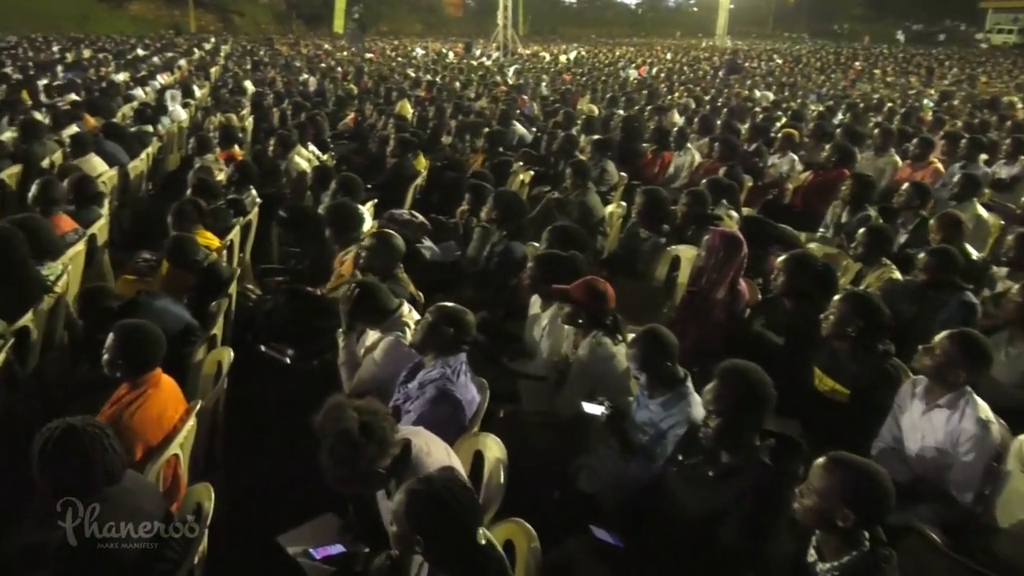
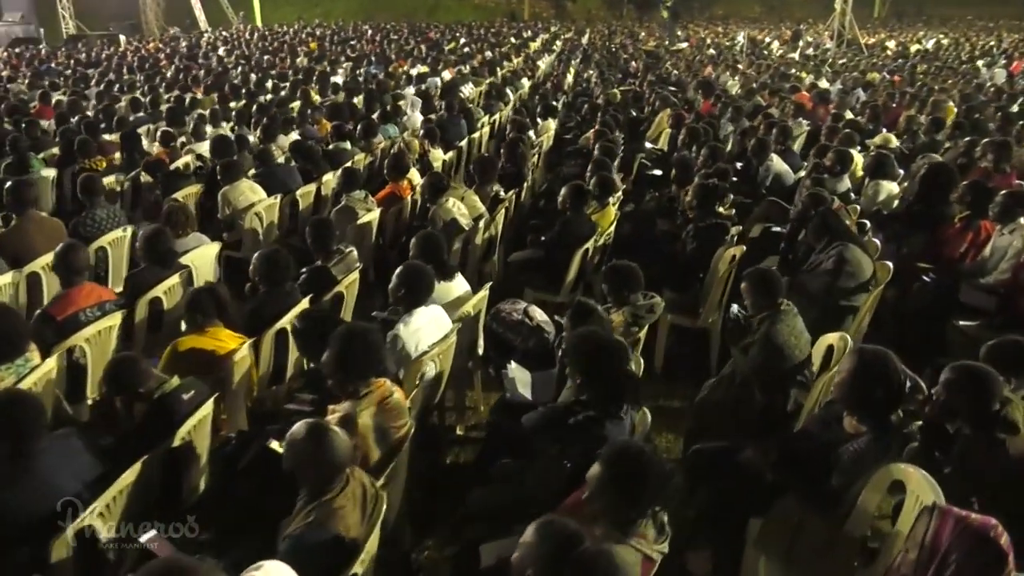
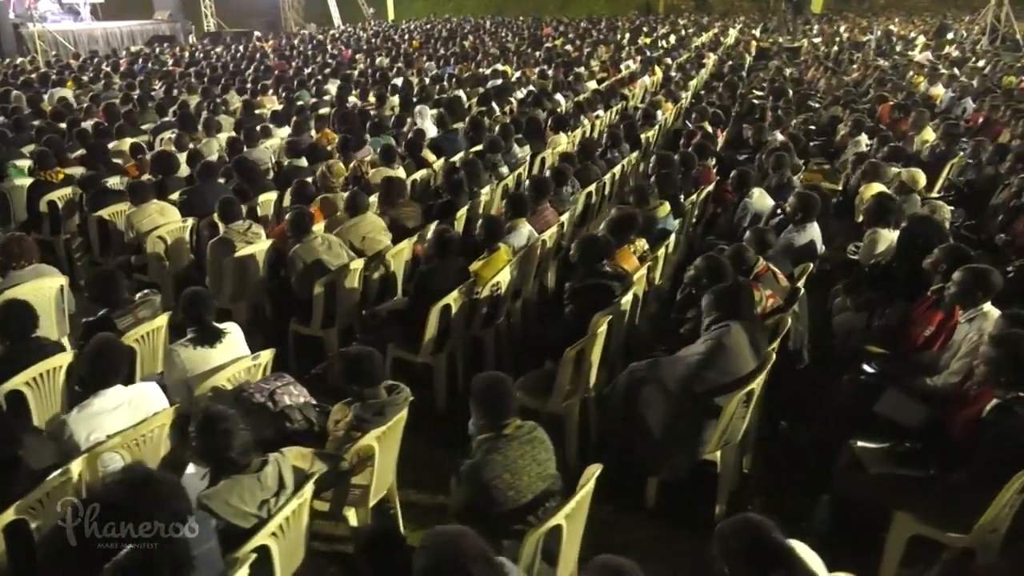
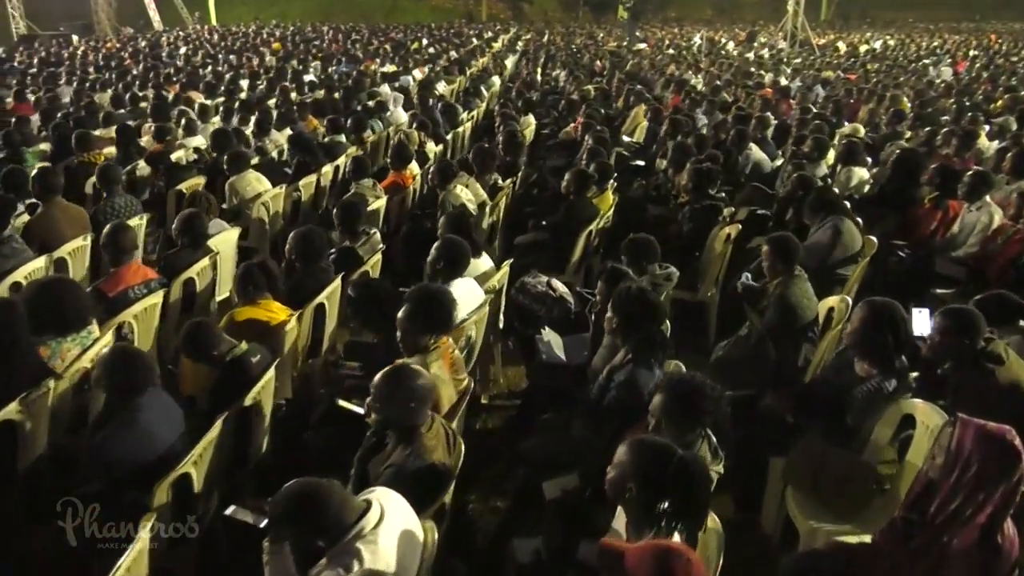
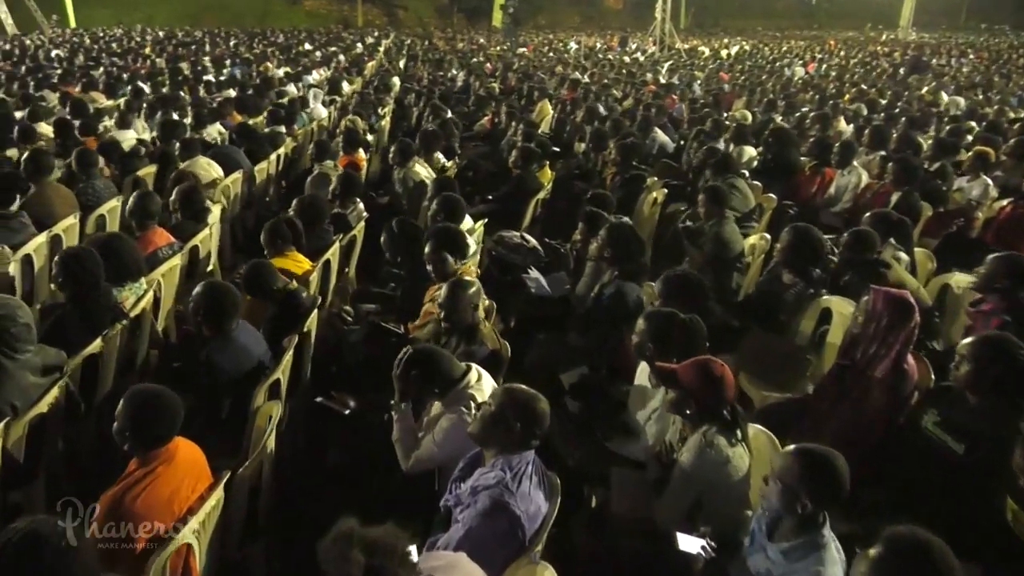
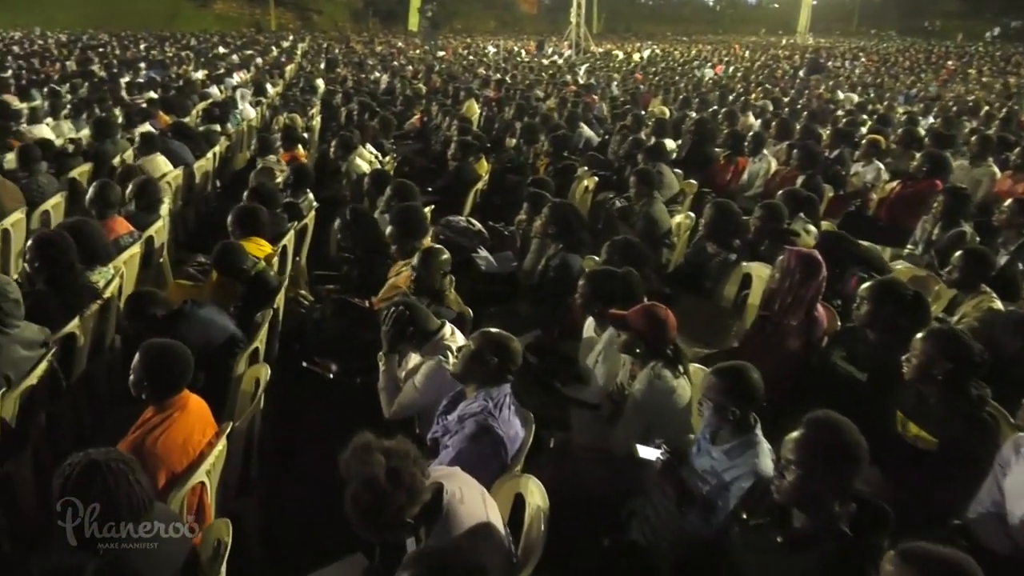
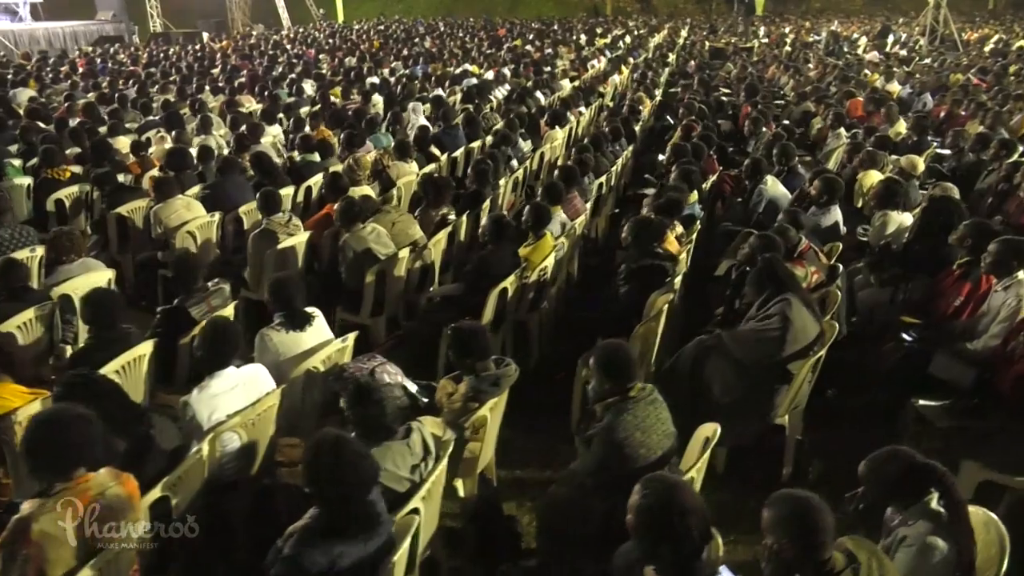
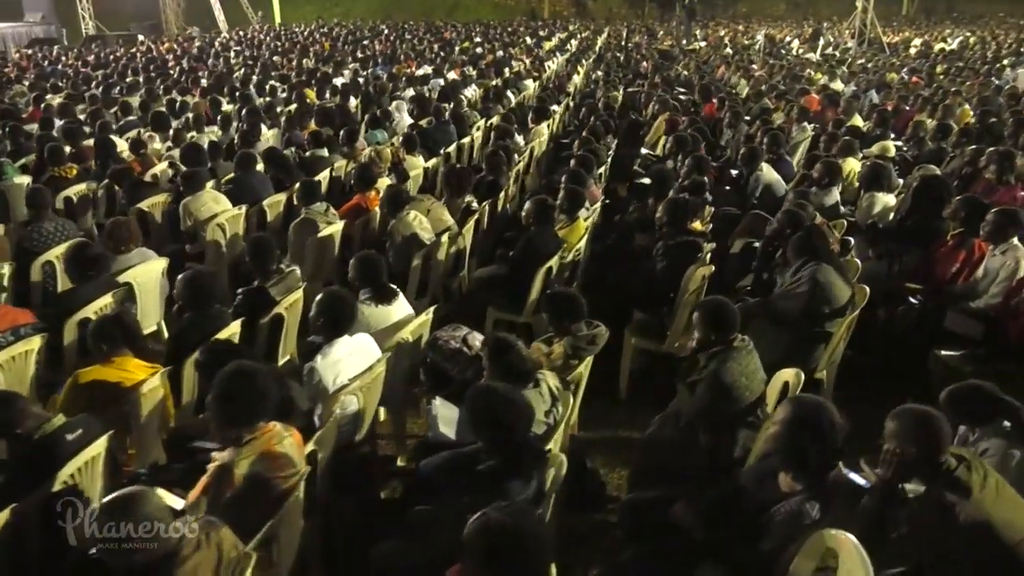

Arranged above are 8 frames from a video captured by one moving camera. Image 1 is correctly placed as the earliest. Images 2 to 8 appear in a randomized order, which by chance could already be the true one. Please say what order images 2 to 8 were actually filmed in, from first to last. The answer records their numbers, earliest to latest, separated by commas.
6, 5, 4, 2, 8, 7, 3
